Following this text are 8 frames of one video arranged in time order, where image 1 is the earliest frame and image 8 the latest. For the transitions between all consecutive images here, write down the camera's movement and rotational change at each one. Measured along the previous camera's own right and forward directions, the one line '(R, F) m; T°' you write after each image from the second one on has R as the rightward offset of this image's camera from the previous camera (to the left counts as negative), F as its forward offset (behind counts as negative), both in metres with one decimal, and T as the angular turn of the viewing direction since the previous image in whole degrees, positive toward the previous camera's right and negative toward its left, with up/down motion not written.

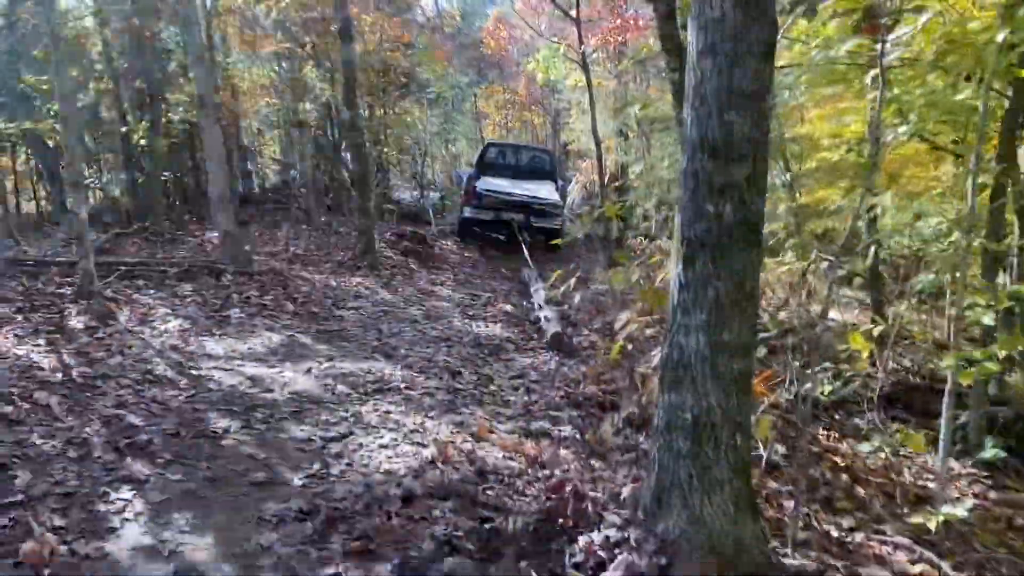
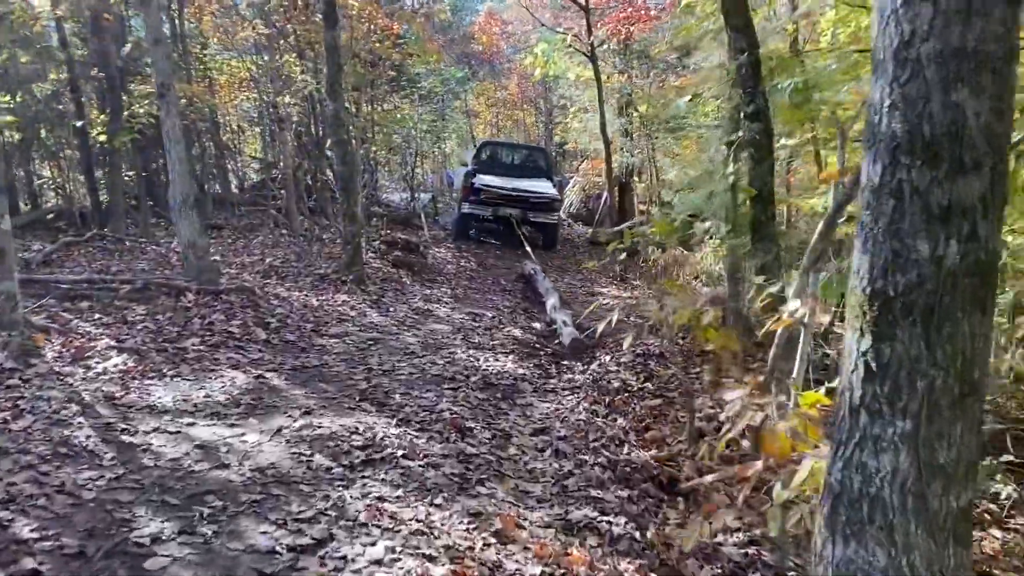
(-0.2, +1.3) m; +1°
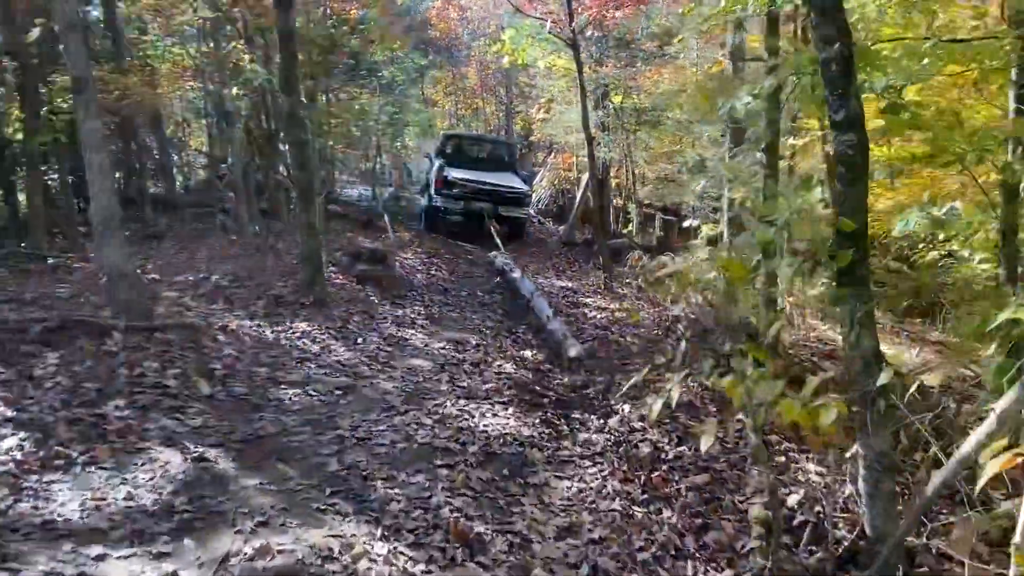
(-0.3, +1.2) m; +3°
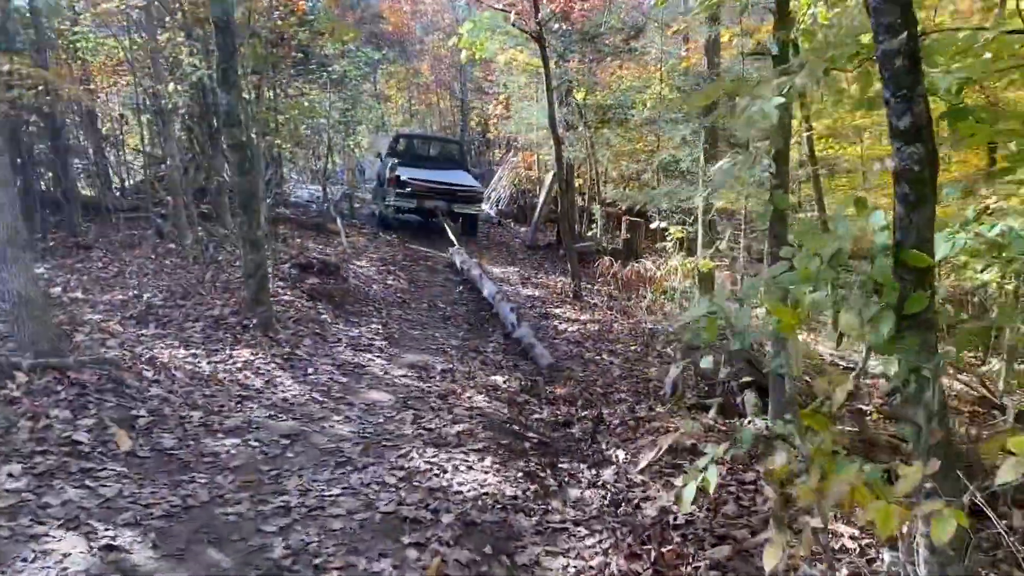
(-0.1, +0.8) m; +3°
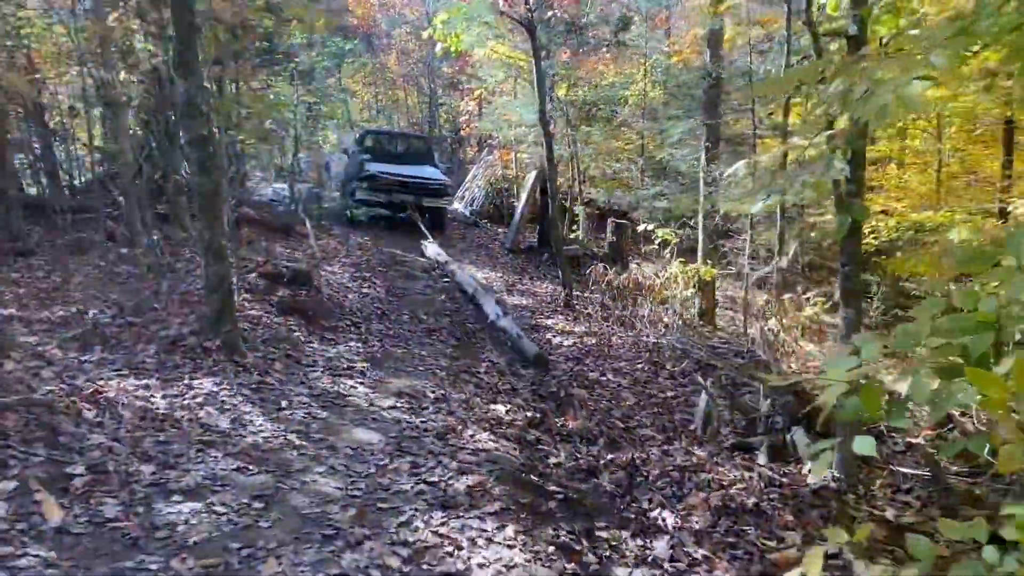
(-0.3, +0.9) m; +2°
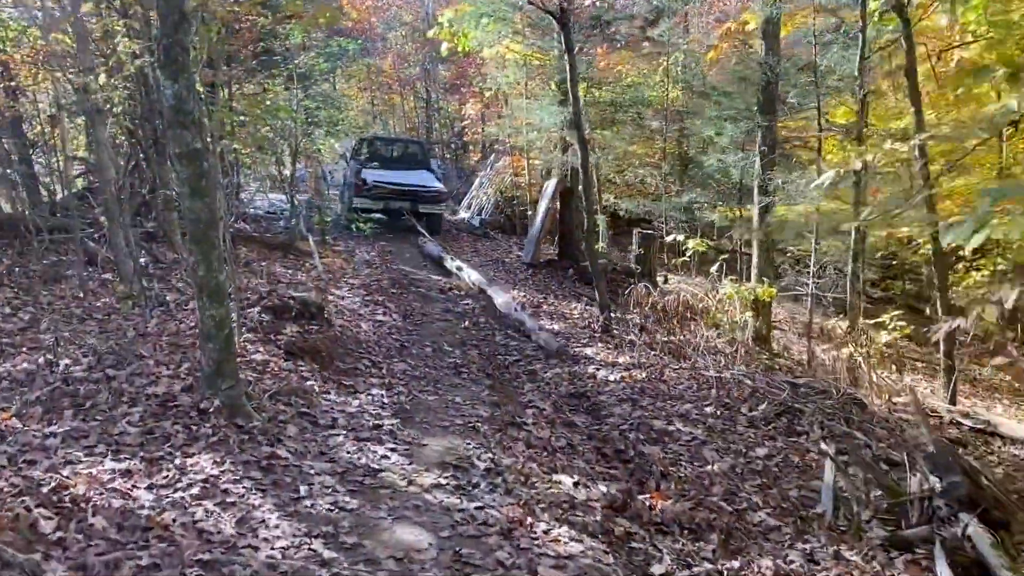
(-0.4, +1.3) m; 0°
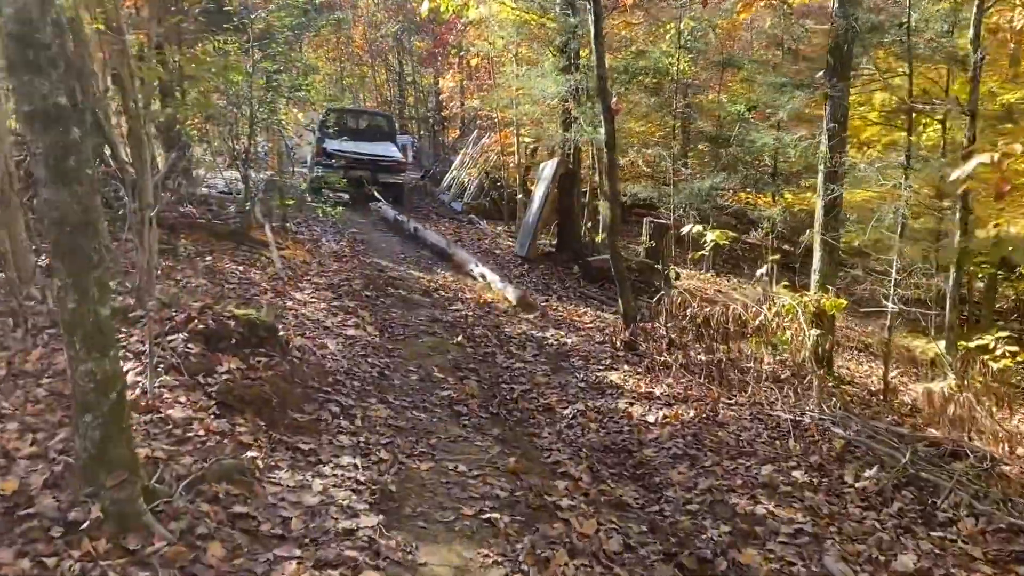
(-0.3, +2.0) m; +2°
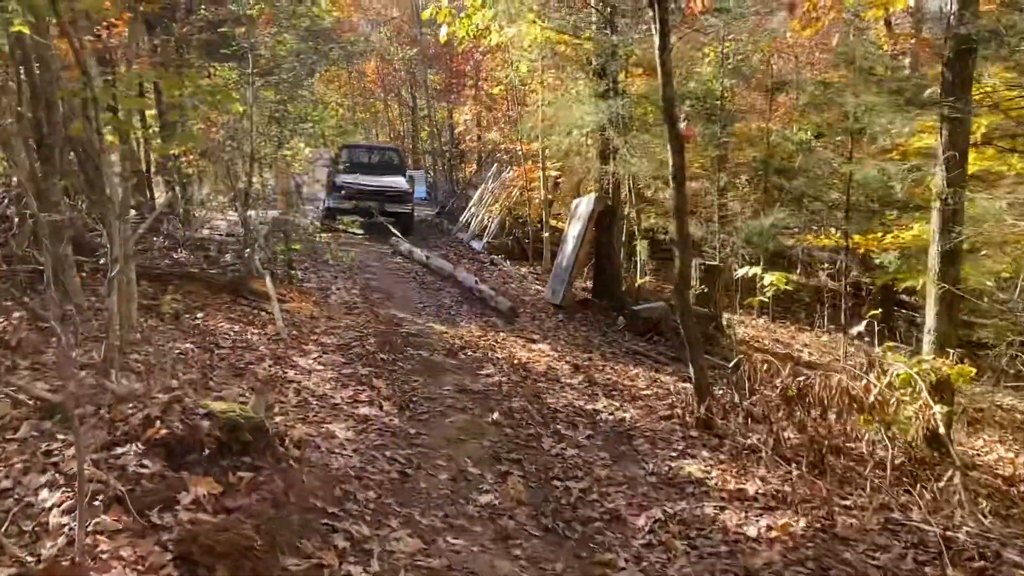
(-0.3, +1.5) m; -1°
